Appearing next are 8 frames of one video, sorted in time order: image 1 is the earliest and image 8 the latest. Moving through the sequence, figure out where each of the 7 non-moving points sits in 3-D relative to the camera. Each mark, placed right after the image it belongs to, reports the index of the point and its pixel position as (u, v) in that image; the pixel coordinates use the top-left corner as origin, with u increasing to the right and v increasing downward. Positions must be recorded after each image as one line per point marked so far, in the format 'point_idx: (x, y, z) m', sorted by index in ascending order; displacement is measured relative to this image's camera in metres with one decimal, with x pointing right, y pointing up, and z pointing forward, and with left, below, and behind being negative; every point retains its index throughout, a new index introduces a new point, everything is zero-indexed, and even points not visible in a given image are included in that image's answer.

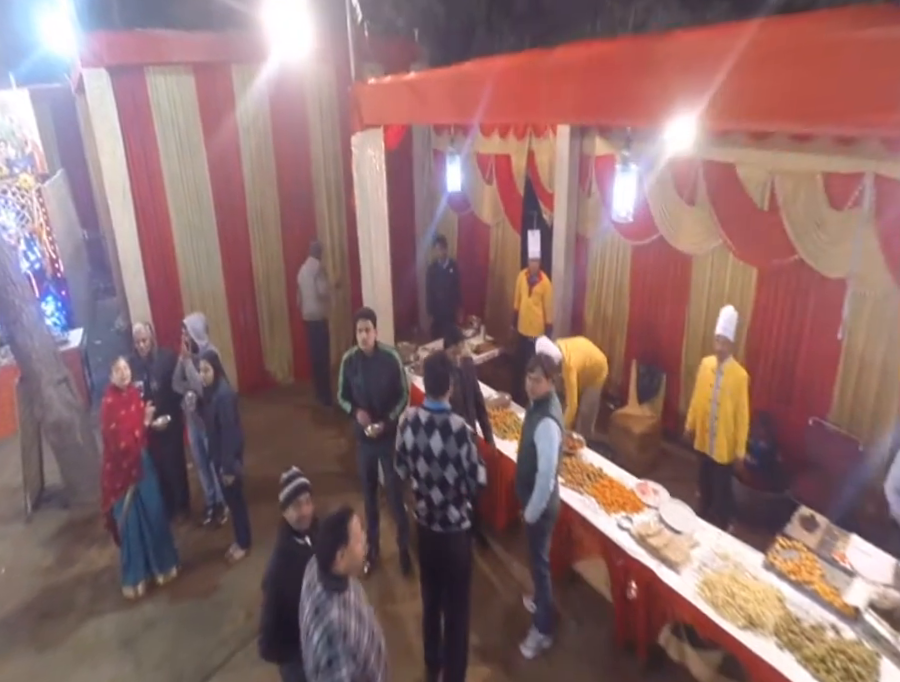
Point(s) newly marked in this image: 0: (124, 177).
0: (-3.4, +1.7, +5.6) m
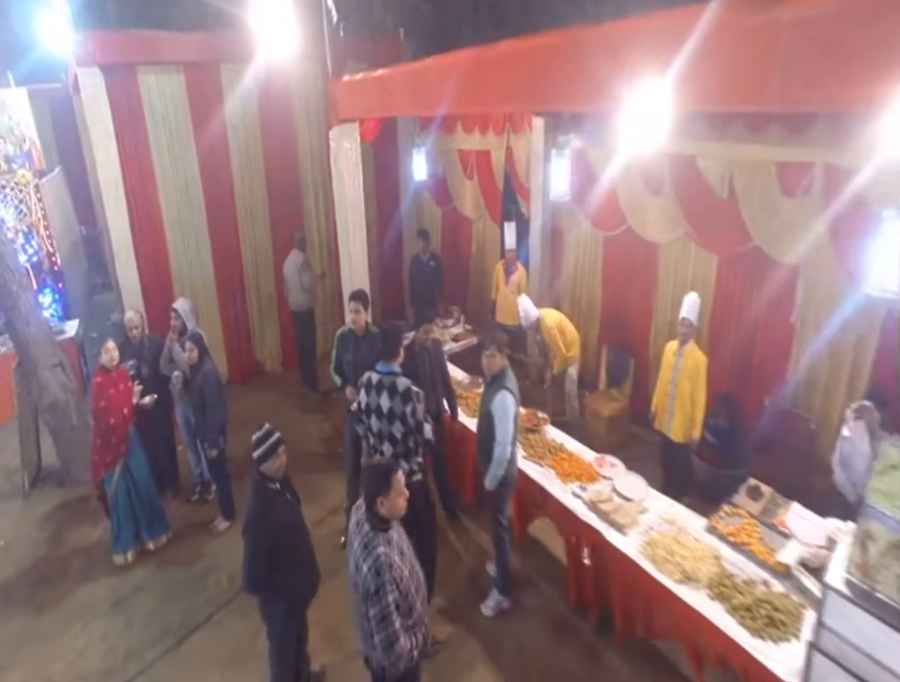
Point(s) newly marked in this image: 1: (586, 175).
0: (-3.6, +1.8, +5.8) m
1: (+1.4, +1.8, +5.6) m
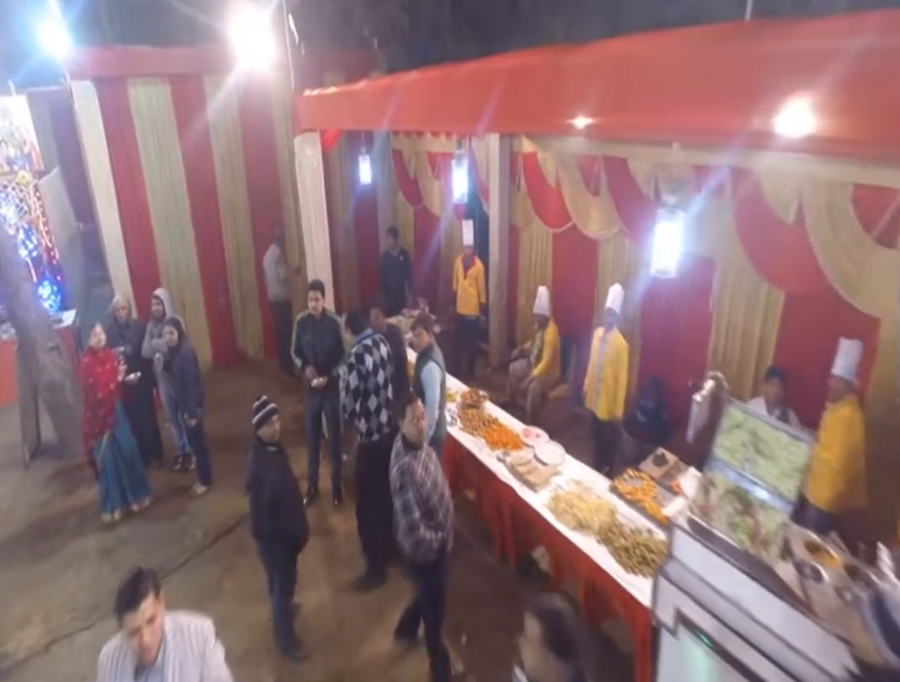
0: (-4.1, +2.0, +6.4) m
1: (+1.0, +1.9, +6.2) m
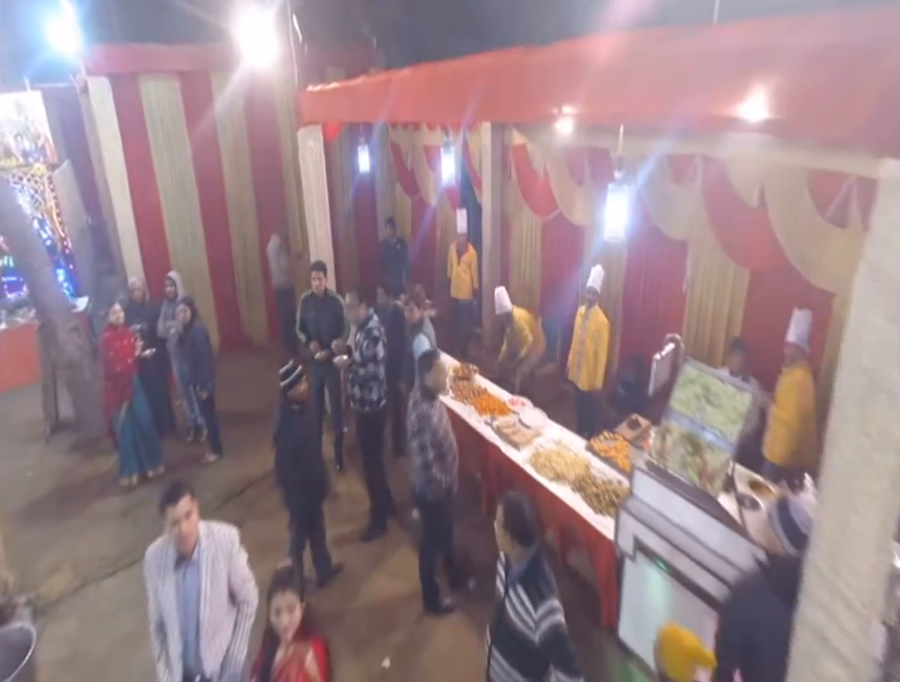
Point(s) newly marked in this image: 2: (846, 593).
0: (-4.1, +2.2, +6.8) m
1: (+0.9, +2.1, +6.5) m
2: (+1.2, -0.8, +1.6) m
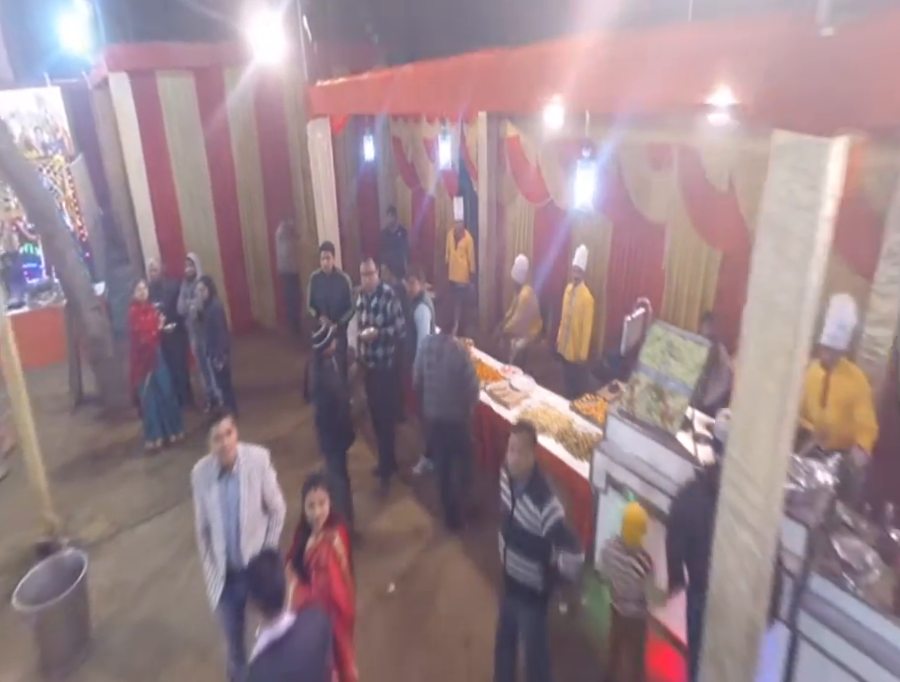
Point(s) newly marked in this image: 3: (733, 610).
0: (-4.2, +2.4, +7.2) m
1: (+0.9, +2.4, +7.0) m
2: (+1.2, -0.5, +2.1) m
3: (+1.2, -1.1, +2.2) m
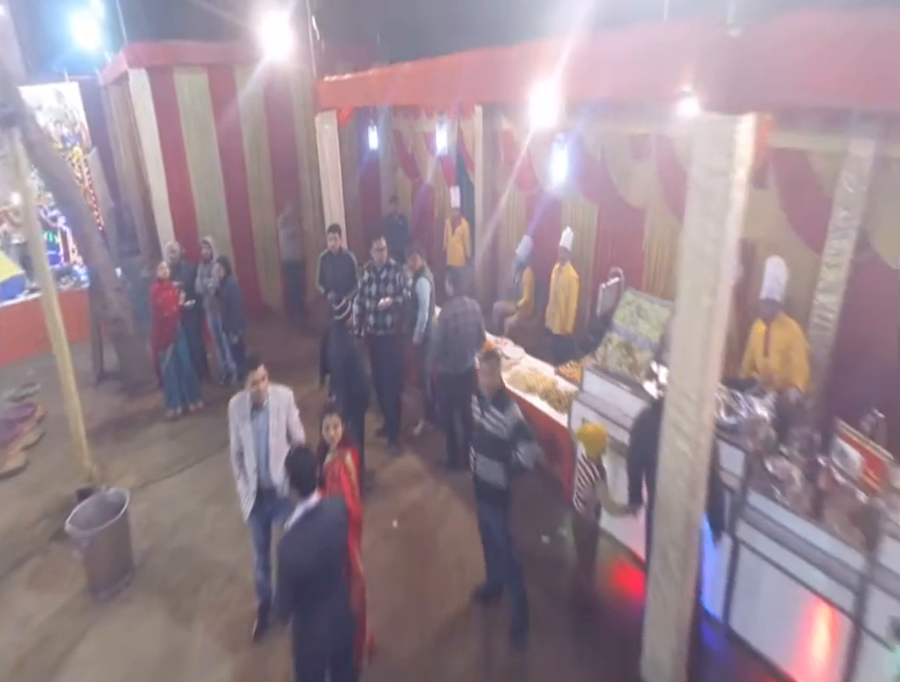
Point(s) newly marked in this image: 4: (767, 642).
0: (-4.2, +2.7, +7.7) m
1: (+0.9, +2.7, +7.5) m
2: (+1.2, -0.2, +2.6) m
3: (+1.2, -0.9, +2.8) m
4: (+1.9, -1.8, +3.2) m
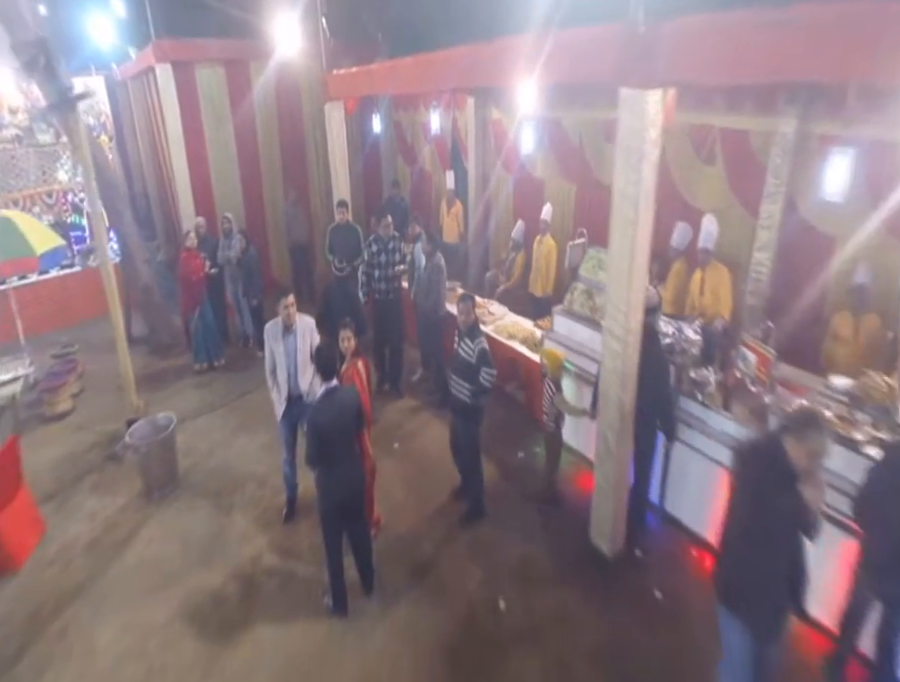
0: (-4.3, +3.2, +8.5) m
1: (+0.8, +3.2, +8.3) m
2: (+1.1, +0.2, +3.4) m
3: (+1.1, -0.4, +3.6) m
4: (+1.8, -1.3, +4.1) m
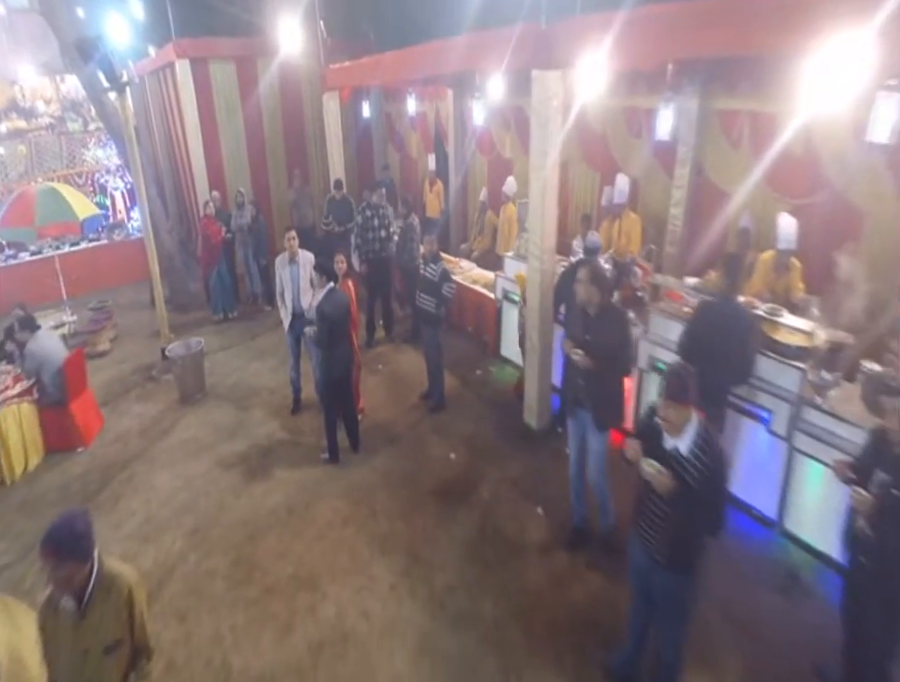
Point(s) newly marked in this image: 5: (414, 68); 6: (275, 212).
0: (-4.6, +3.9, +9.7) m
1: (+0.5, +3.9, +9.5) m
2: (+0.8, +0.9, +4.7) m
3: (+0.8, +0.3, +4.8) m
4: (+1.5, -0.6, +5.3) m
5: (-0.4, +3.2, +6.3) m
6: (-3.5, +2.6, +10.8) m
